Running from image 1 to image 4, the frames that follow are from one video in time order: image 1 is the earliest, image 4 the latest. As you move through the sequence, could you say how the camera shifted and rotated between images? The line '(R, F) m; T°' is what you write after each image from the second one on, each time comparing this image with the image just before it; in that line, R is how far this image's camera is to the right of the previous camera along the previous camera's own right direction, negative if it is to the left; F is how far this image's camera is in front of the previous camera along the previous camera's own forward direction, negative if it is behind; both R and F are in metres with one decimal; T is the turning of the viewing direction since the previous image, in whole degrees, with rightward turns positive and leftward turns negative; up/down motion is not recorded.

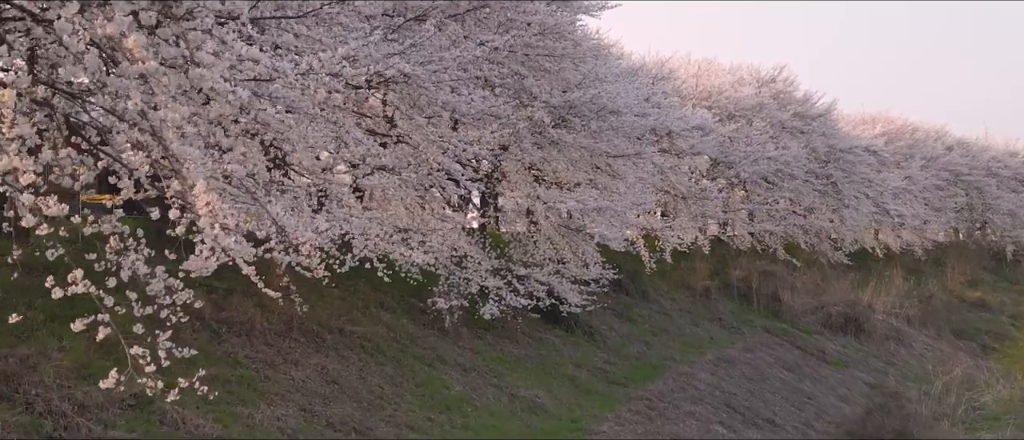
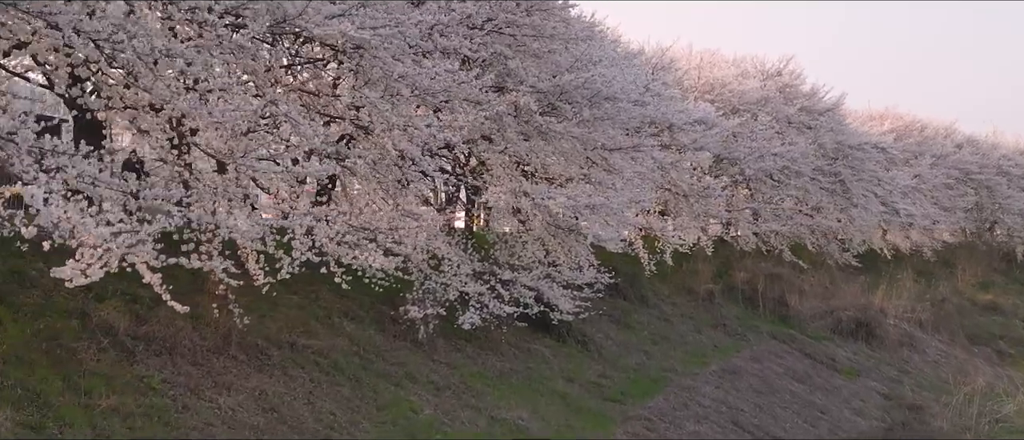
(+0.2, +1.4) m; 0°
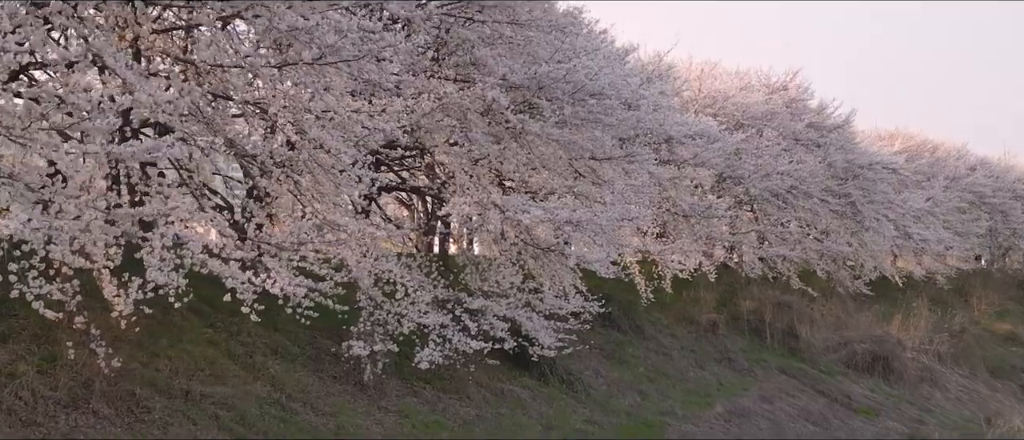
(+0.3, +2.0) m; 0°
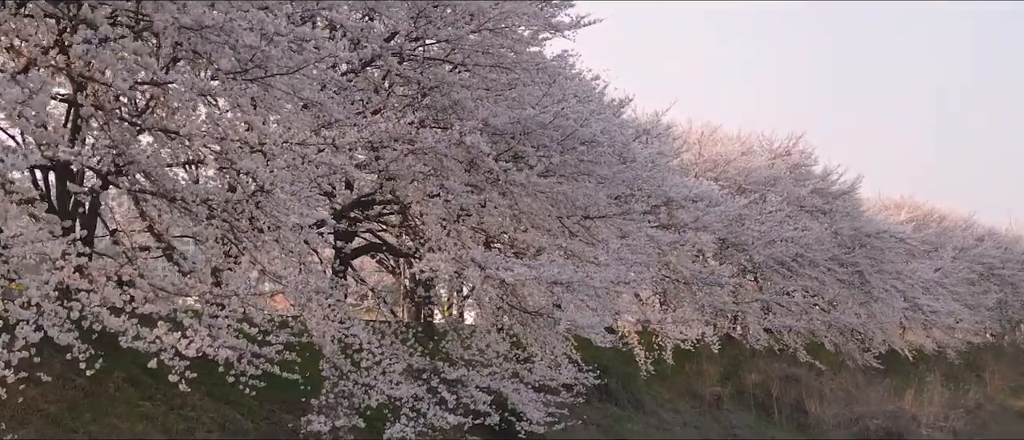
(+0.2, +1.0) m; 0°
